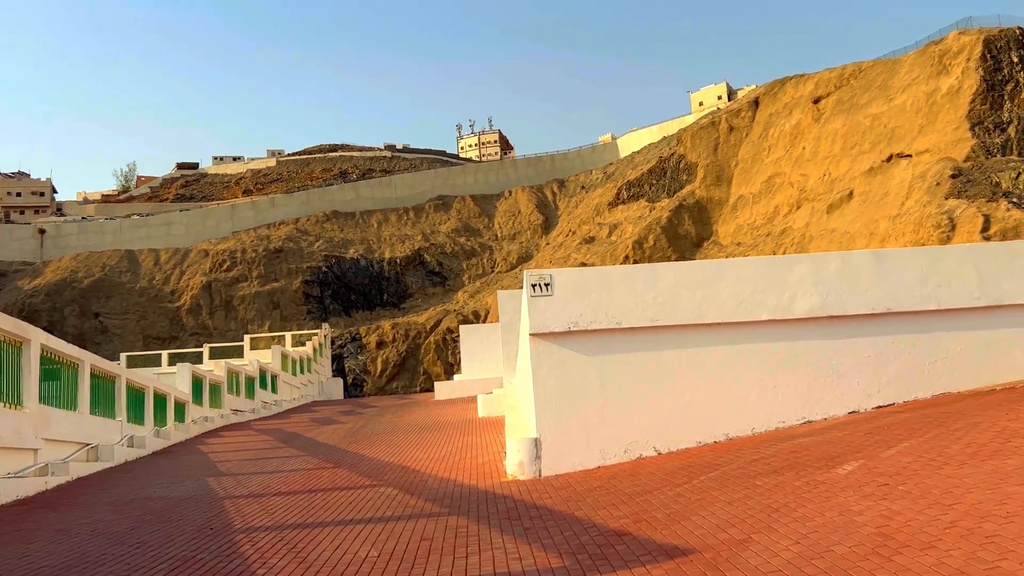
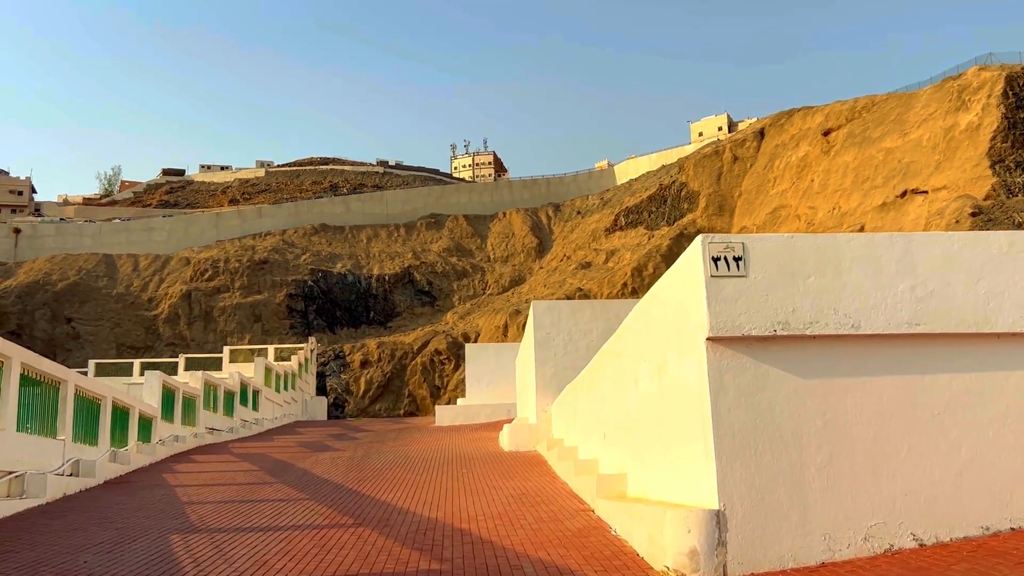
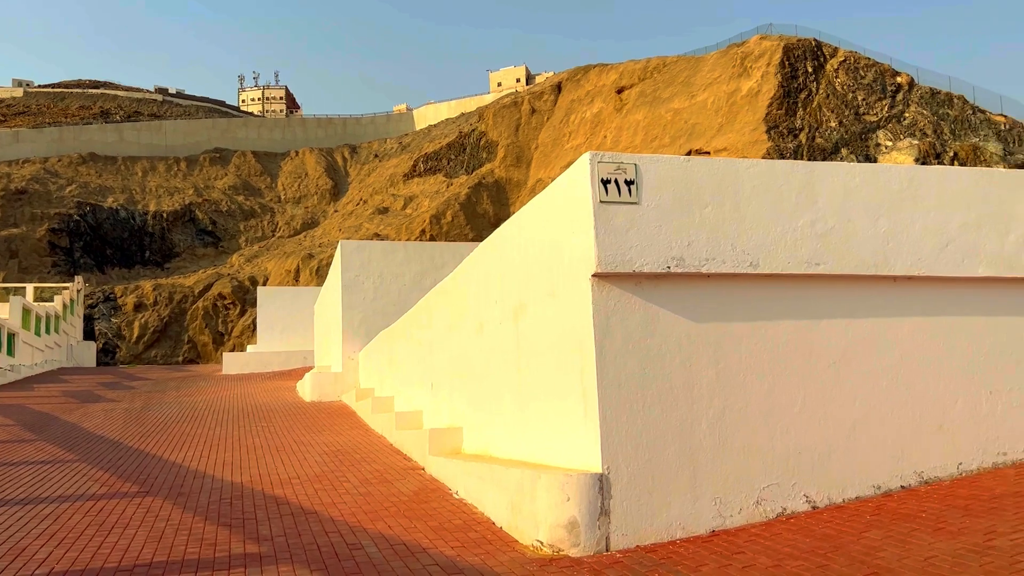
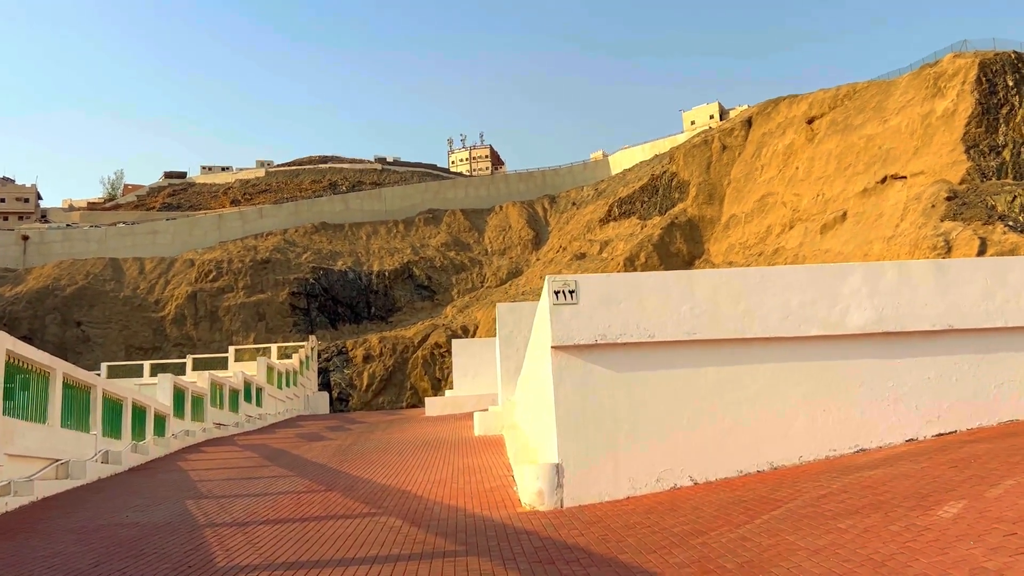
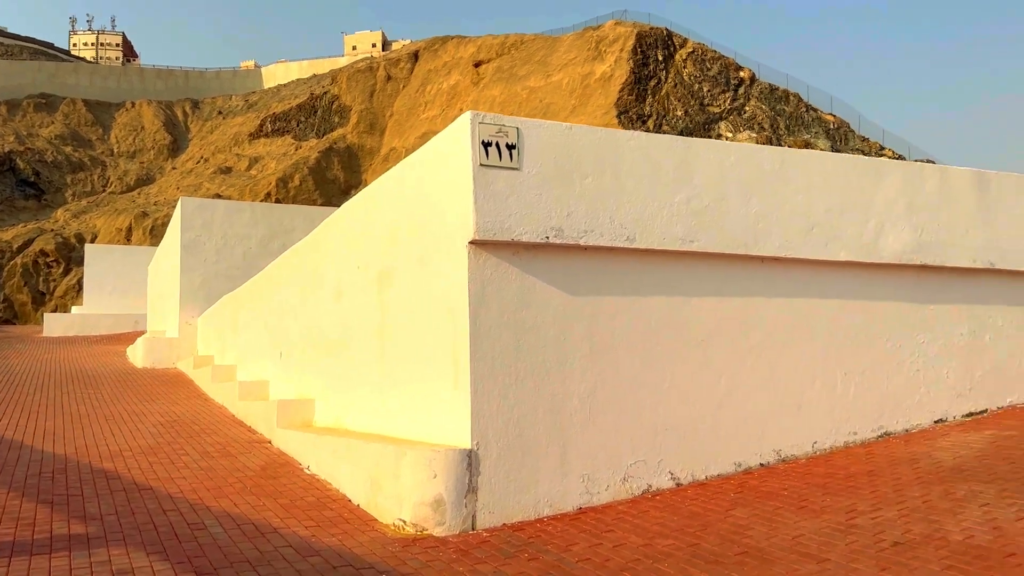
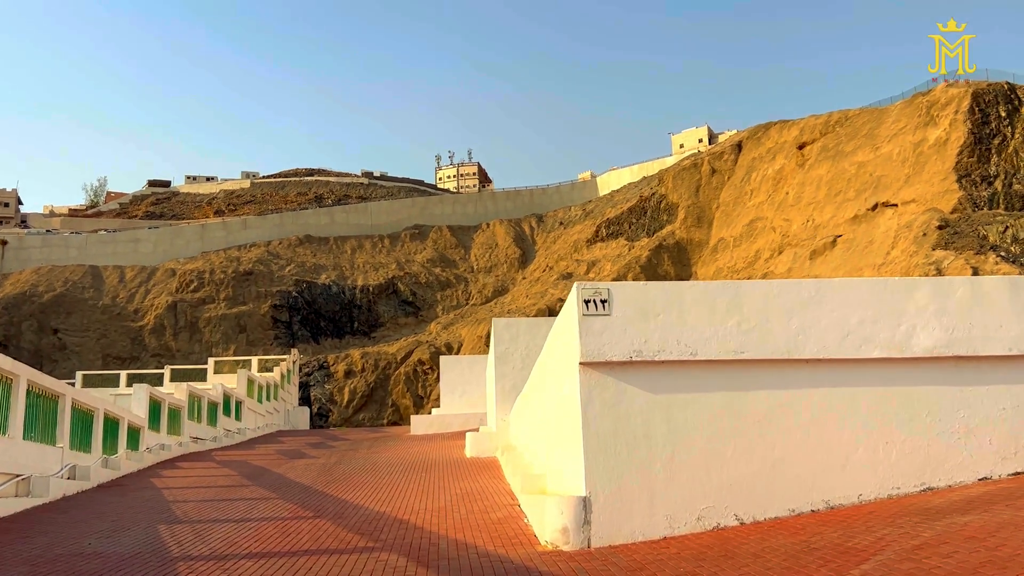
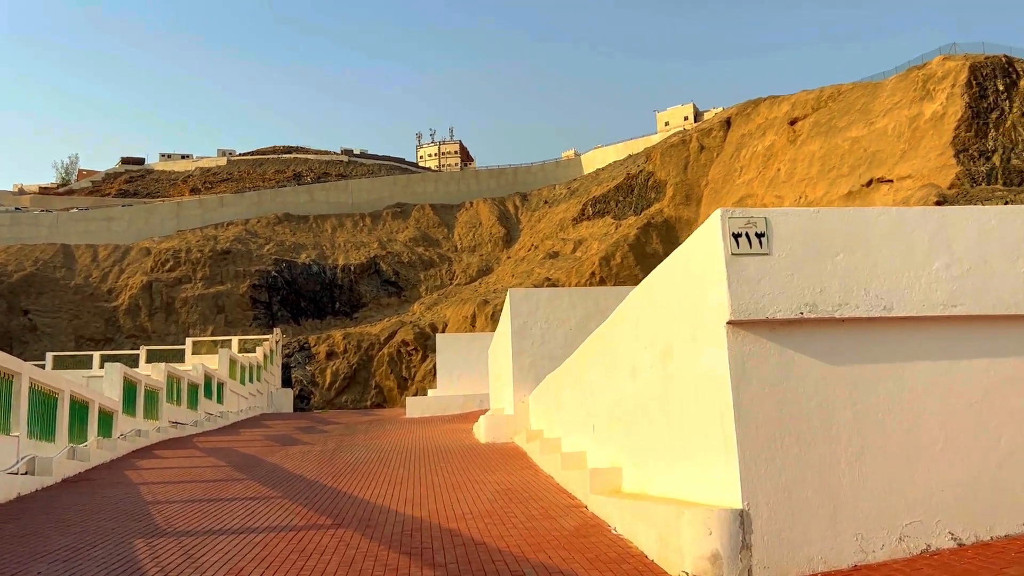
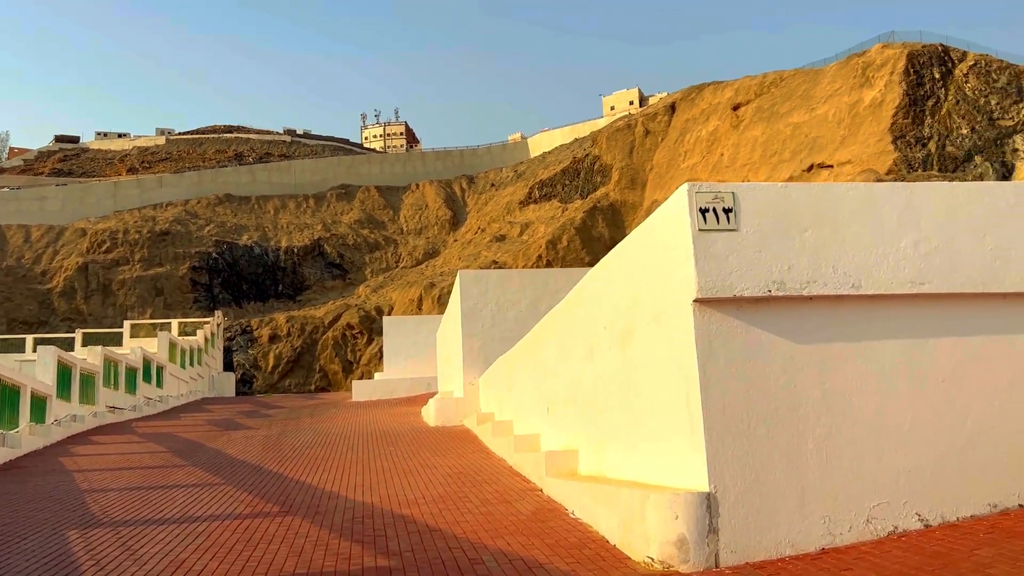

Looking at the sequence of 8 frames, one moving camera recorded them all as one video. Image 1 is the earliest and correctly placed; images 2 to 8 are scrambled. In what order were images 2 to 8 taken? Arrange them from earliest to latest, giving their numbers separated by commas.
4, 6, 2, 7, 8, 3, 5
